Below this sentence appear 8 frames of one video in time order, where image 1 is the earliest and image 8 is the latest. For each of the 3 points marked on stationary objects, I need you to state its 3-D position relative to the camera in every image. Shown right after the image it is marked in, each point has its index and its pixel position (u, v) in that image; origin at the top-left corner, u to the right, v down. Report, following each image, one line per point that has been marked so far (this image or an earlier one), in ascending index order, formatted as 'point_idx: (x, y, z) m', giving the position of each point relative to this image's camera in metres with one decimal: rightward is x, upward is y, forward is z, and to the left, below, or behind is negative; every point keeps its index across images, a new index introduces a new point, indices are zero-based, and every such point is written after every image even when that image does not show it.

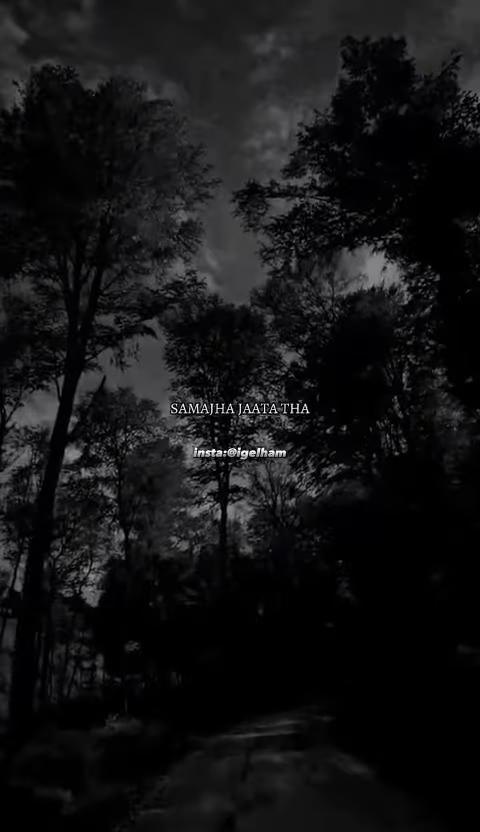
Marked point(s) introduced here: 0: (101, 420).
0: (-2.4, 0.0, +9.4) m
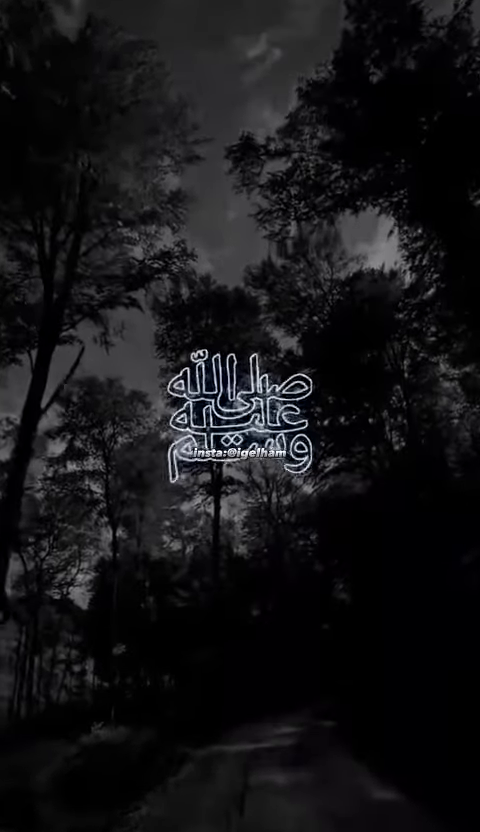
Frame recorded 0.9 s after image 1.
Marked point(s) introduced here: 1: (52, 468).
0: (-2.5, +0.1, +9.0) m
1: (-2.9, -0.8, +8.5) m
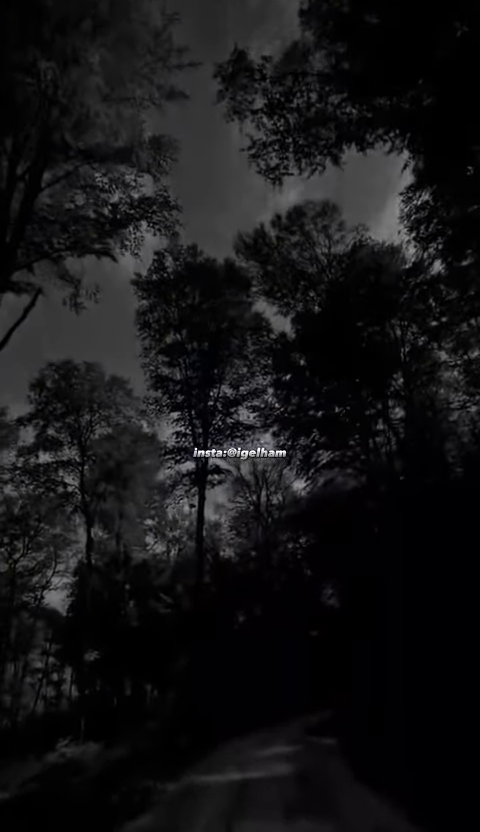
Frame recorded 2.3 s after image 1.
0: (-2.7, +0.3, +8.3) m
1: (-3.1, -0.6, +7.8) m
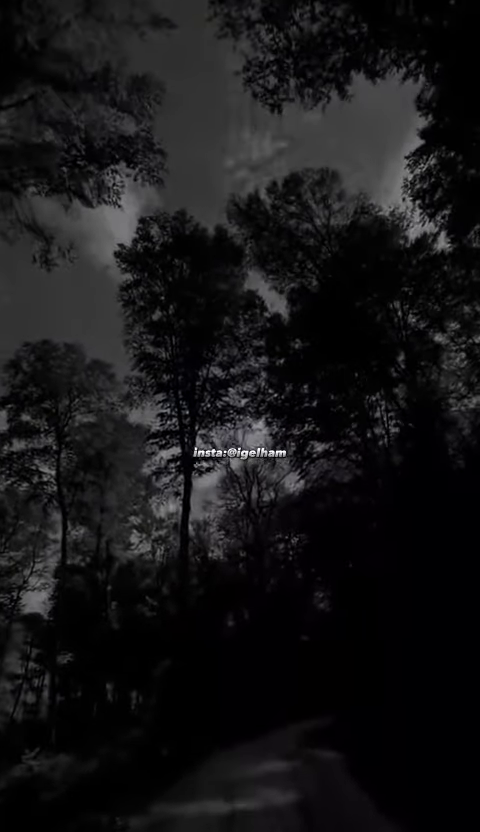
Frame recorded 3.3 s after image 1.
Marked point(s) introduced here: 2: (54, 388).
0: (-2.9, +0.5, +7.8) m
1: (-3.2, -0.4, +7.3) m
2: (-2.8, +0.4, +8.2) m
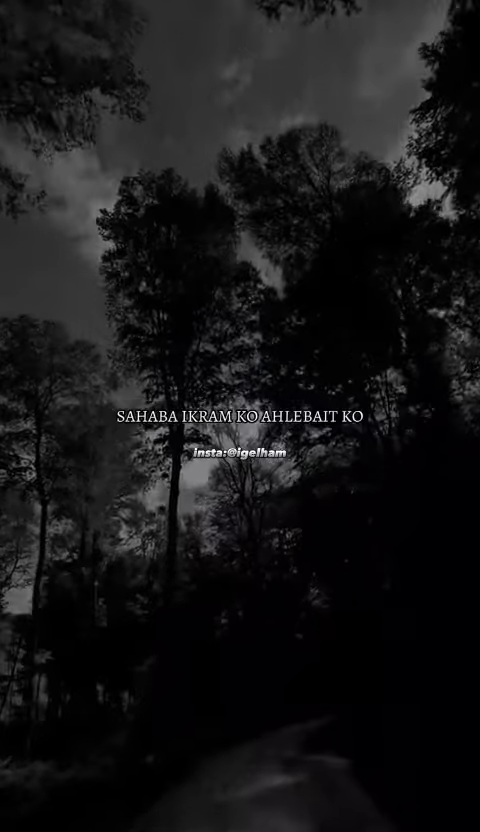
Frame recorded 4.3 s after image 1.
0: (-2.9, +0.7, +7.4) m
1: (-3.3, -0.2, +6.9) m
2: (-2.9, +0.6, +7.8) m
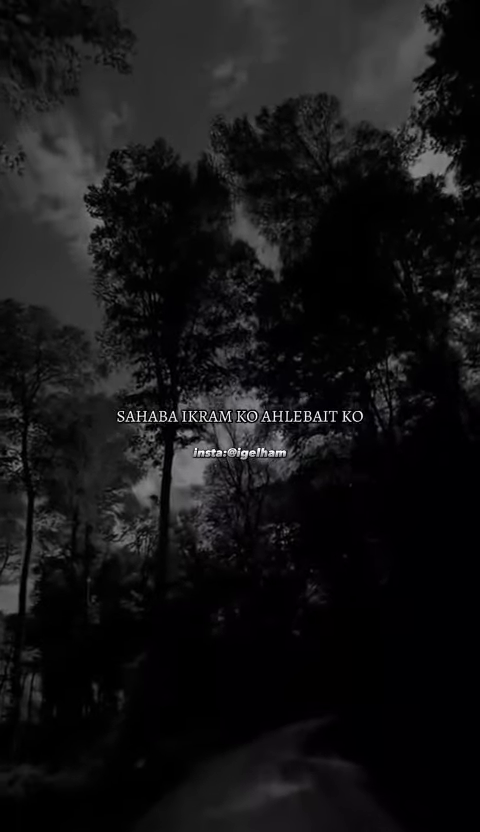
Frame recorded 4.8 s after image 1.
0: (-3.0, +0.8, +7.1) m
1: (-3.4, -0.1, +6.6) m
2: (-3.0, +0.7, +7.5) m
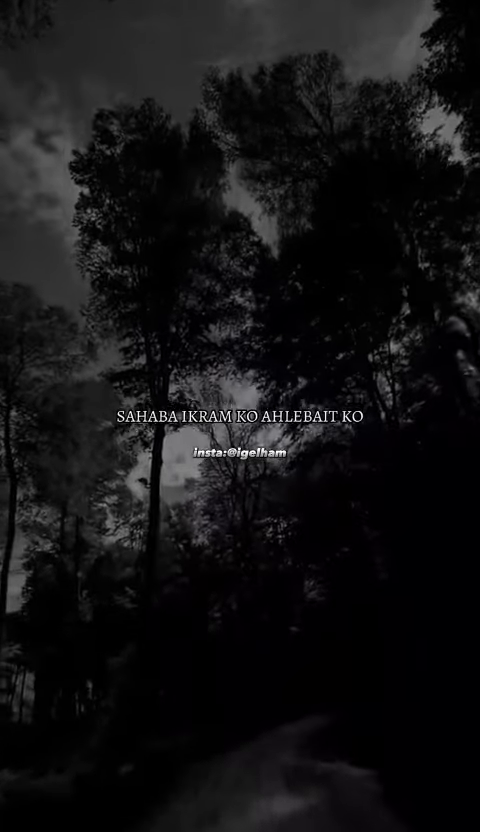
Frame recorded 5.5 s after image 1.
0: (-3.1, +1.0, +6.8) m
1: (-3.4, +0.1, +6.3) m
2: (-3.0, +0.9, +7.2) m
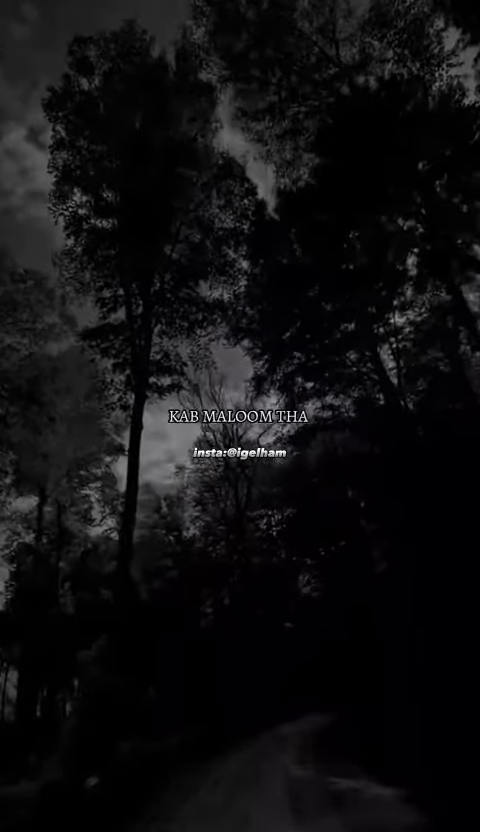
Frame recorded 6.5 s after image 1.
0: (-3.1, +1.3, +6.2) m
1: (-3.5, +0.3, +5.7) m
2: (-3.1, +1.2, +6.6) m
